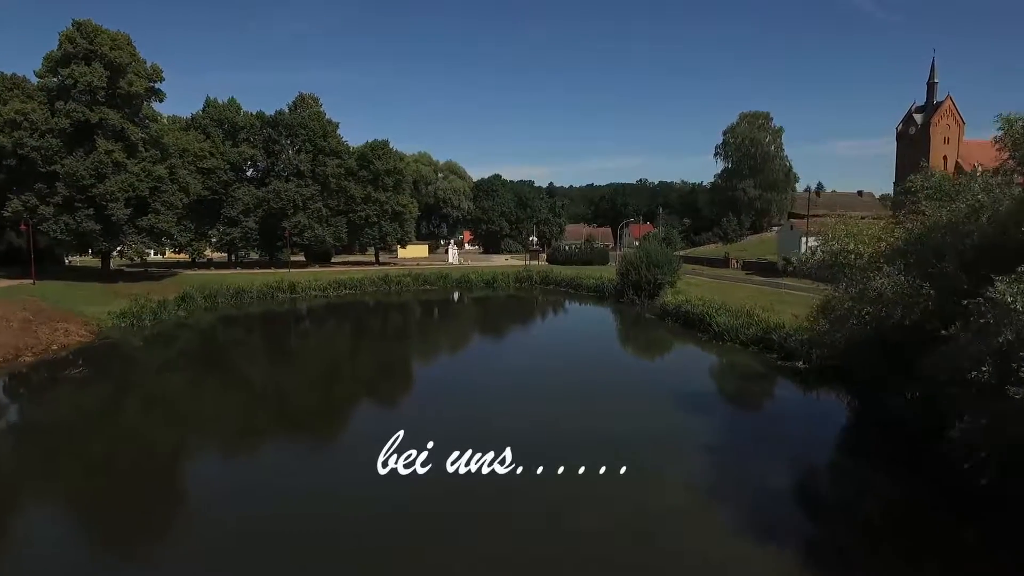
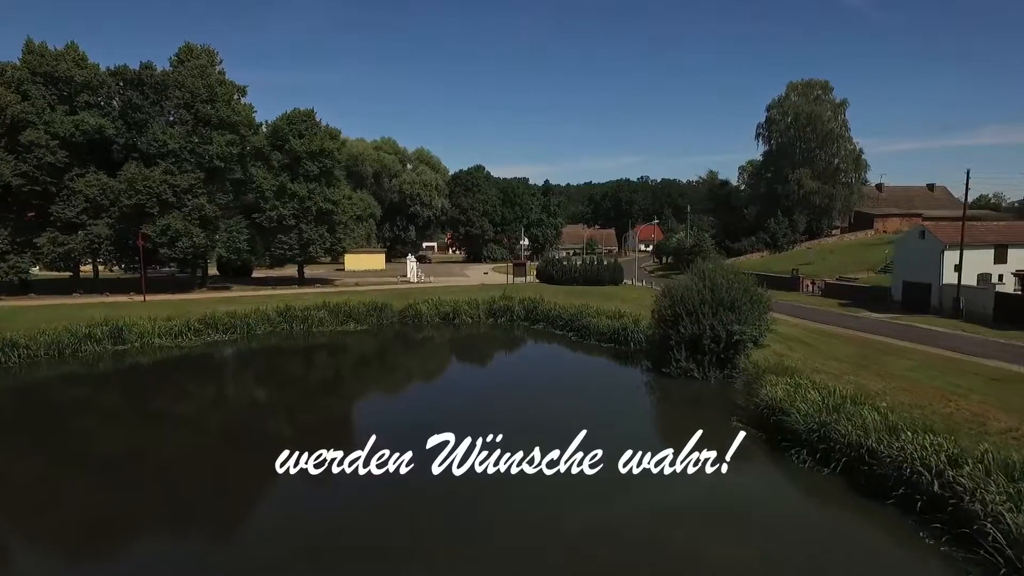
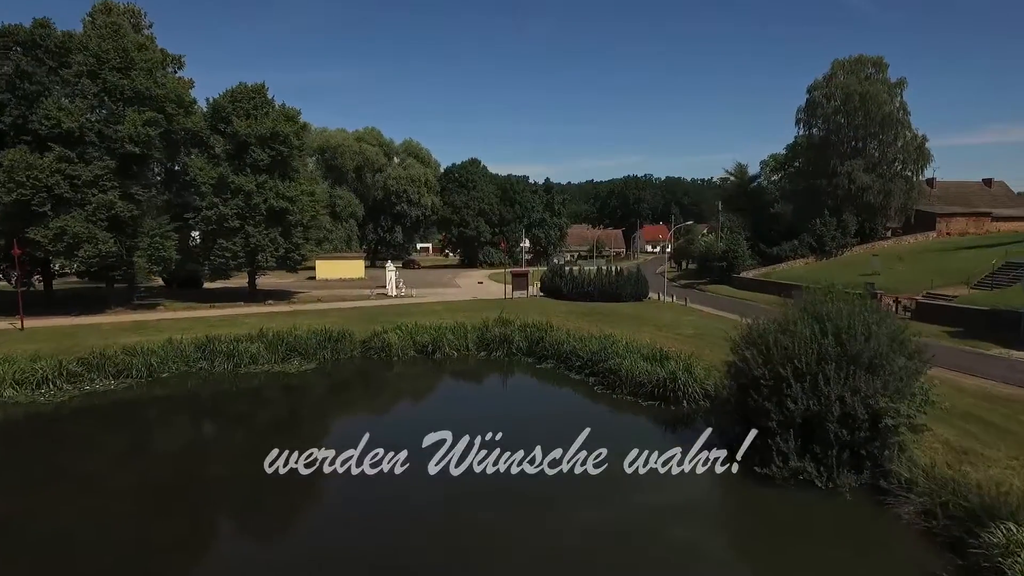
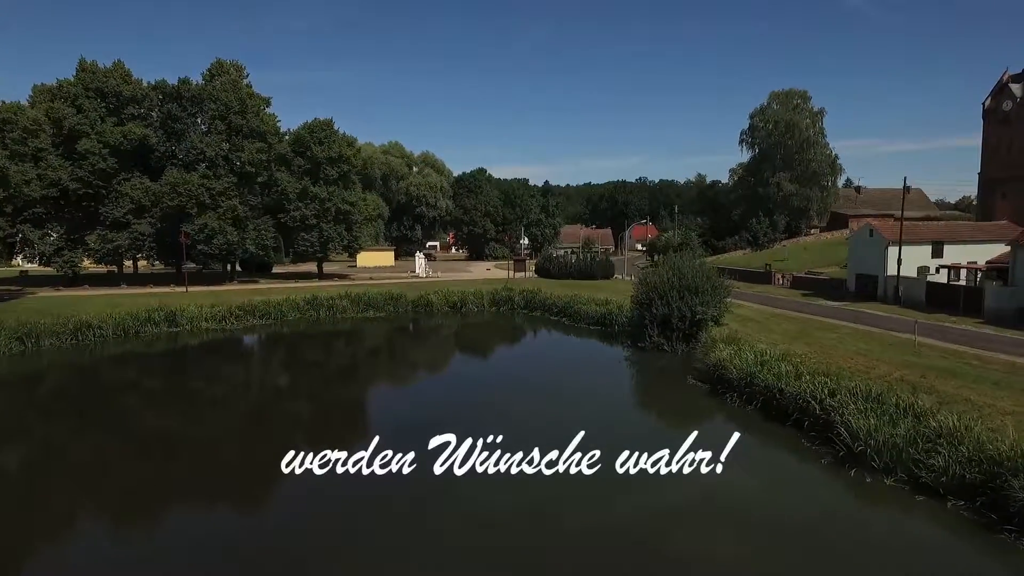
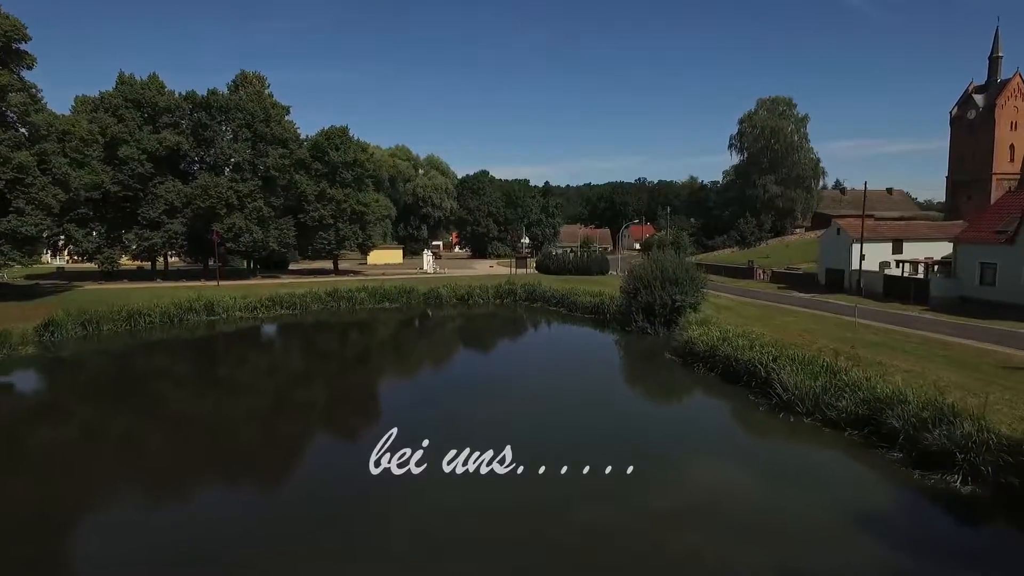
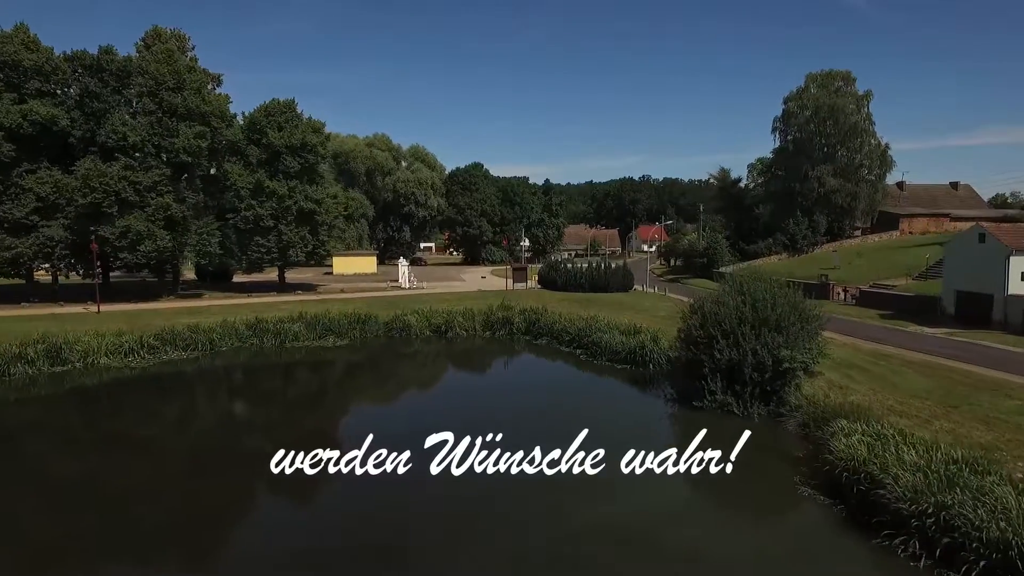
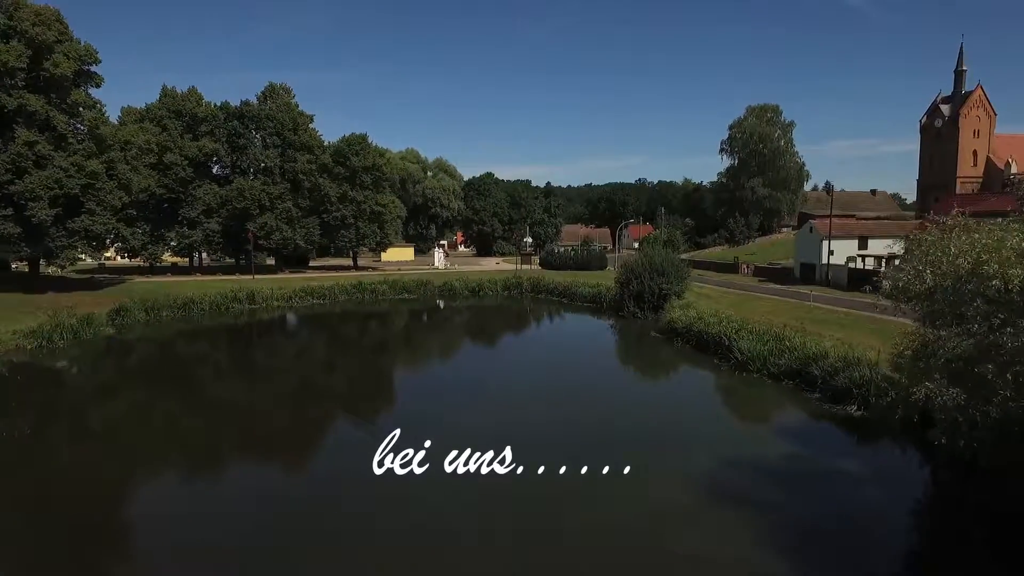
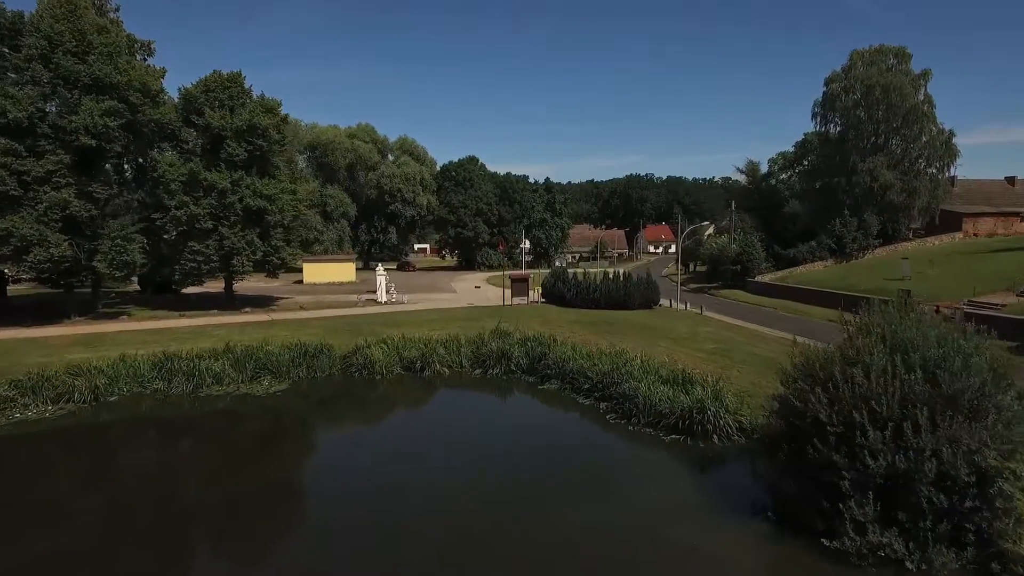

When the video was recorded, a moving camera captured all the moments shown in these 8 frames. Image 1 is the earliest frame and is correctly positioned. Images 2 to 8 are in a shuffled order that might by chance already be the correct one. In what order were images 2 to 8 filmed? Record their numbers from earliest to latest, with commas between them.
7, 5, 4, 2, 6, 3, 8
